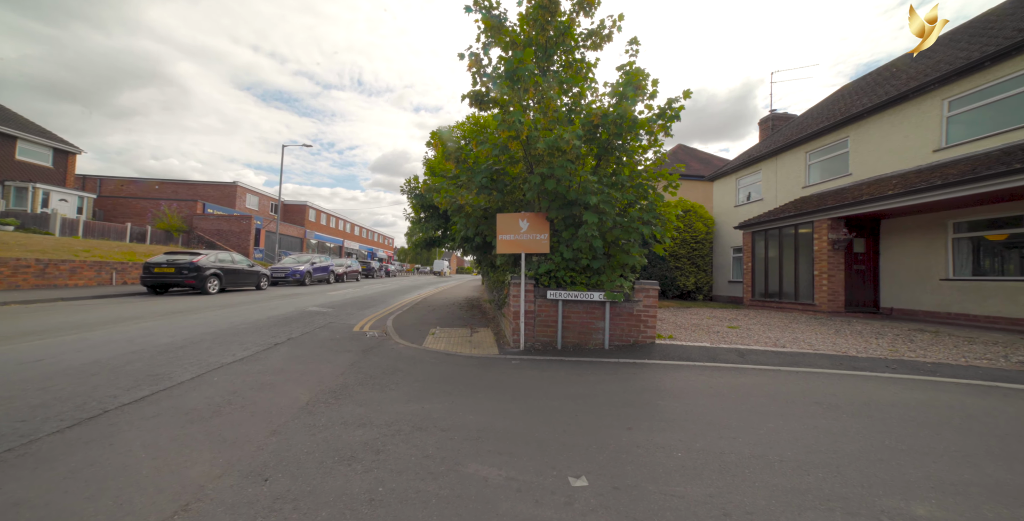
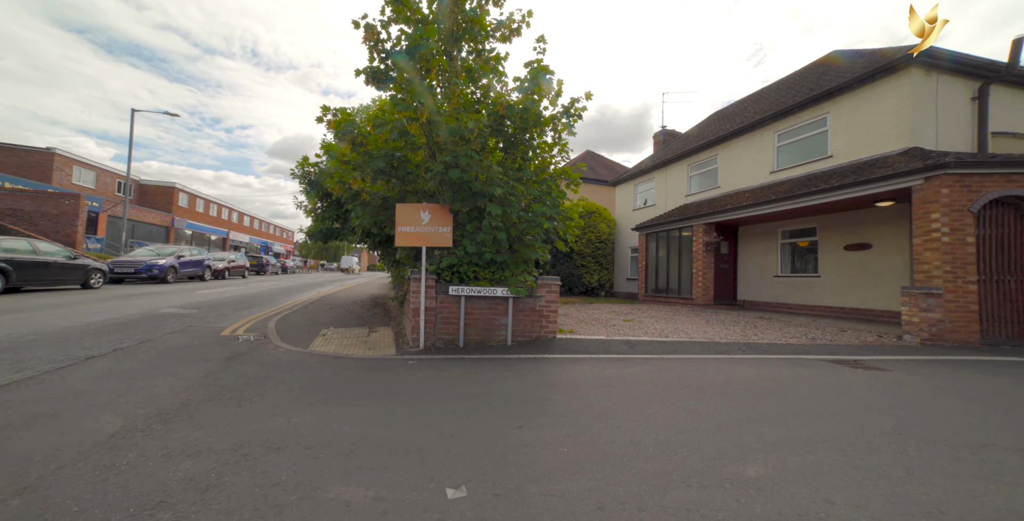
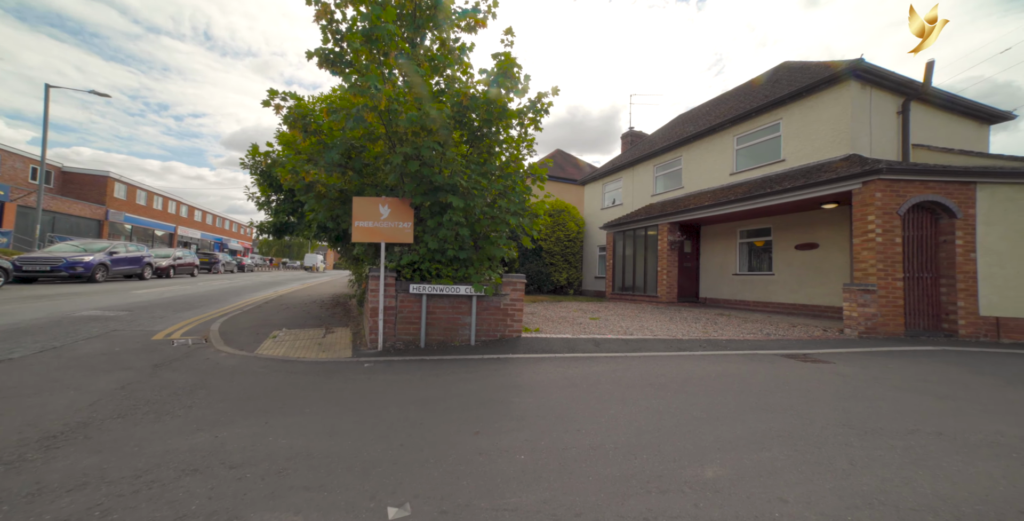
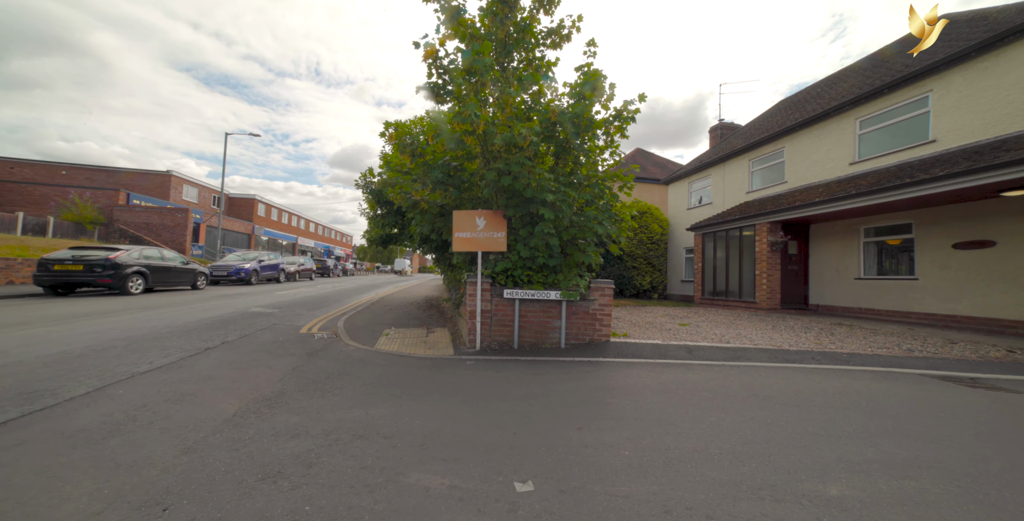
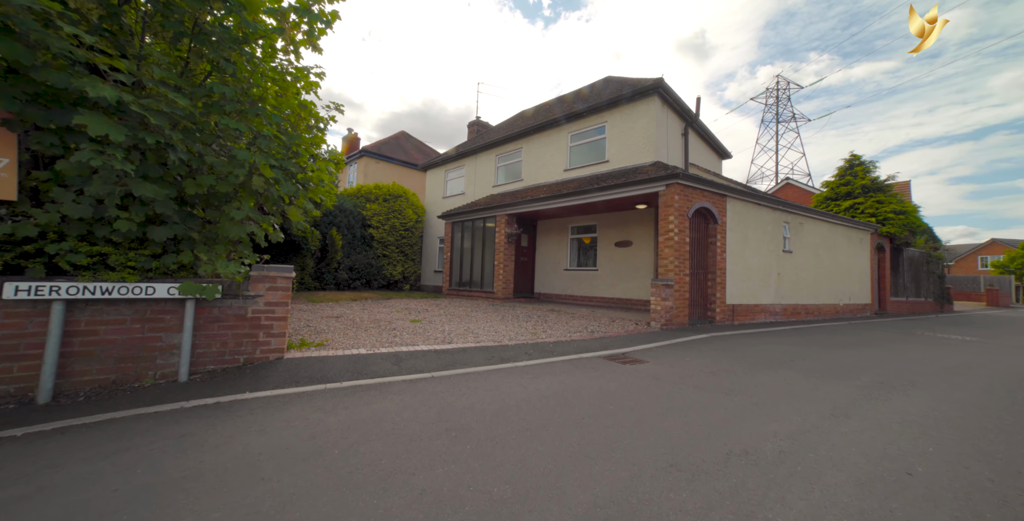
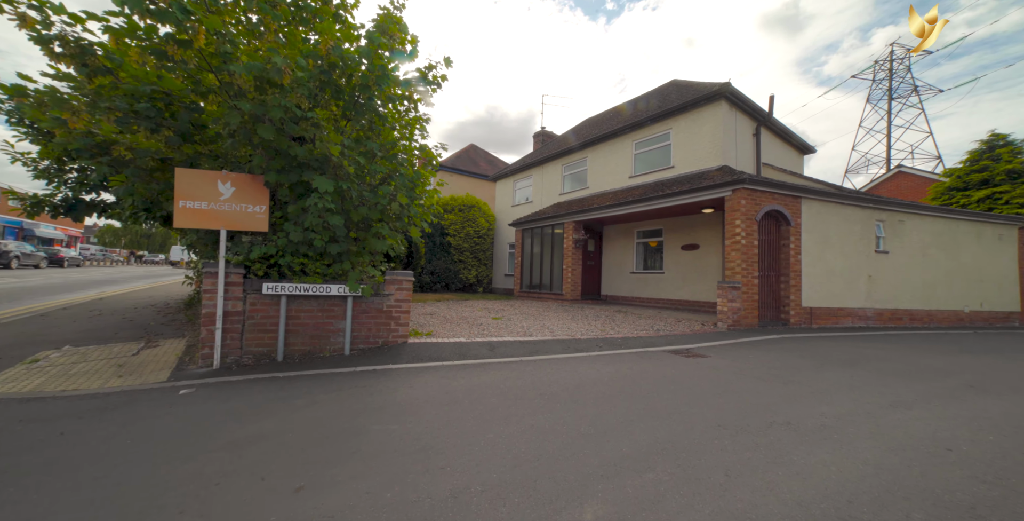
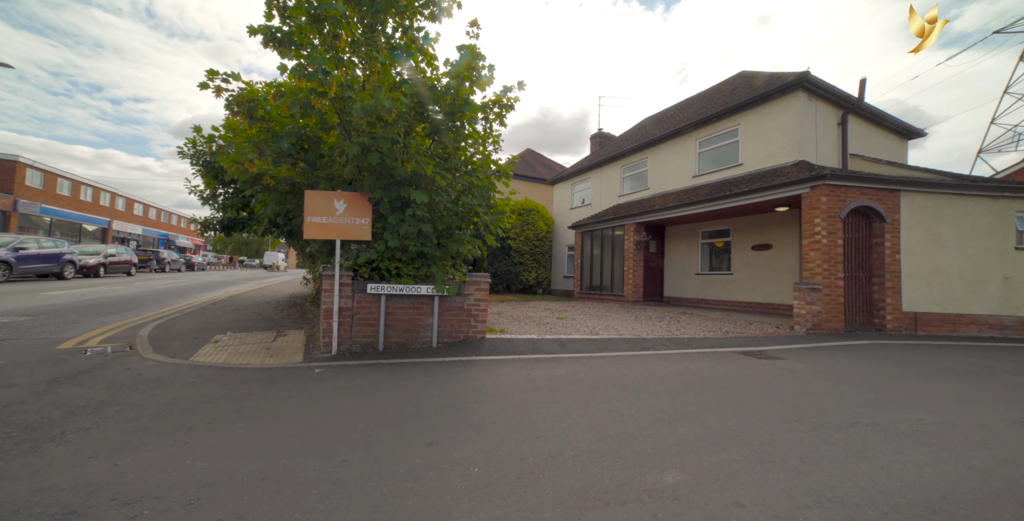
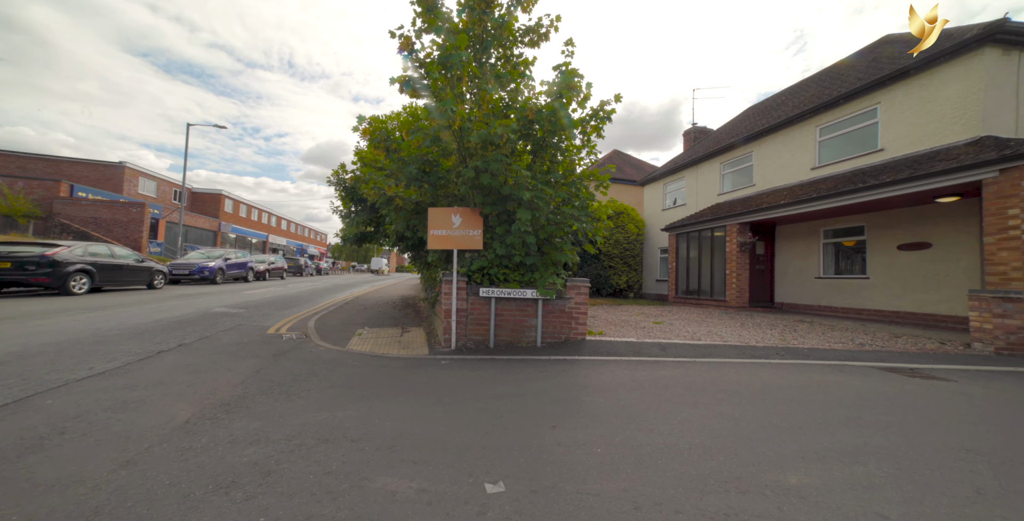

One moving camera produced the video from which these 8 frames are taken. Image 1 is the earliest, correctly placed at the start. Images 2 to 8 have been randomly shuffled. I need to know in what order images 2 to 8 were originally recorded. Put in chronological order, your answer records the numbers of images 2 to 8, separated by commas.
4, 8, 2, 3, 7, 6, 5
